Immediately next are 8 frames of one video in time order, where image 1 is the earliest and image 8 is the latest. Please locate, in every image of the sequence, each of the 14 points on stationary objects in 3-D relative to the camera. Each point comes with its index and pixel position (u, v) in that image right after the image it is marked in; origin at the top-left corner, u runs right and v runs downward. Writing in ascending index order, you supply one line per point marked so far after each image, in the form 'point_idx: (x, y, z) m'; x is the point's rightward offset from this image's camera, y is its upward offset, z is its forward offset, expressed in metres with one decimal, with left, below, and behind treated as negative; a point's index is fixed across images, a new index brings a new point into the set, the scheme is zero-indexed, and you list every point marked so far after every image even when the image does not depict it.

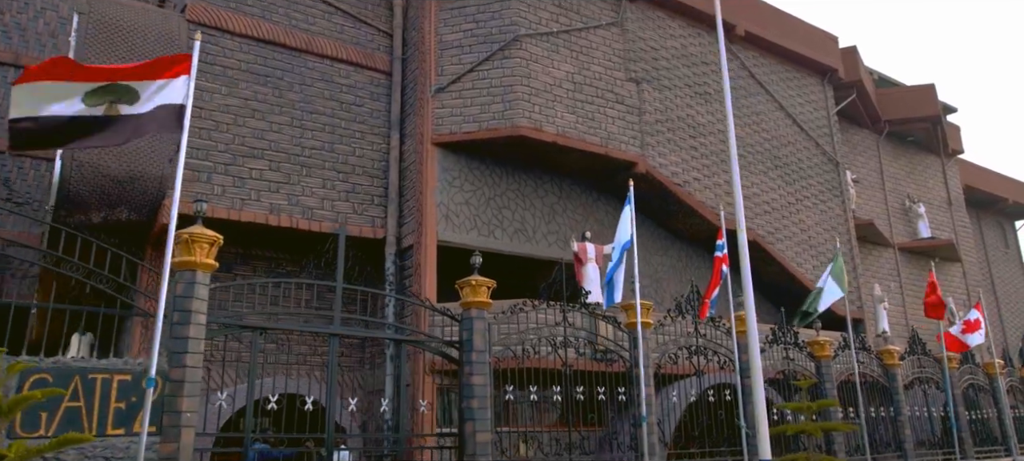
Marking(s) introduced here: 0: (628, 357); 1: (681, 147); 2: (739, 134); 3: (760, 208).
0: (+1.5, -1.7, +10.4) m
1: (+3.5, +1.7, +16.7) m
2: (+5.1, +2.2, +18.0) m
3: (+5.5, +0.5, +17.8) m
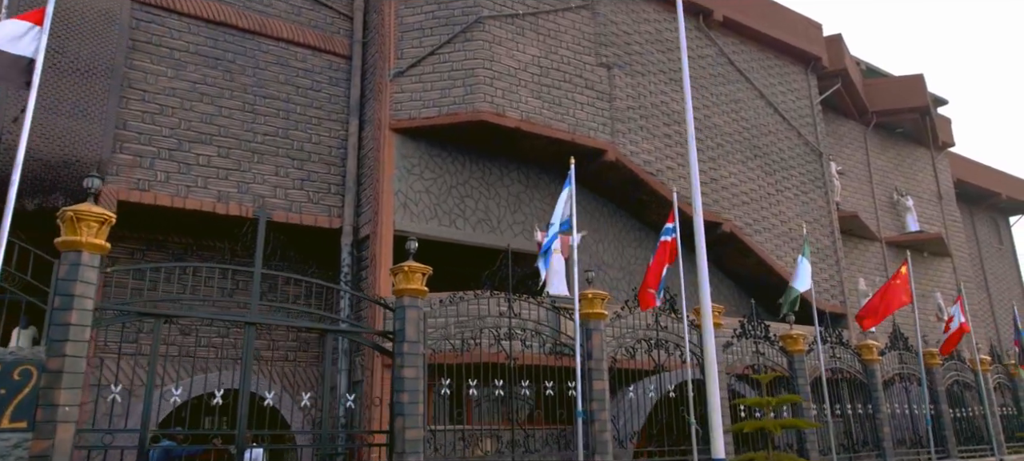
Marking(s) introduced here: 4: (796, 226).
0: (+0.8, -1.5, +9.8) m
1: (+2.8, +1.9, +16.1) m
2: (+4.4, +2.3, +17.4) m
3: (+4.8, +0.7, +17.2) m
4: (+6.5, +0.1, +18.3) m
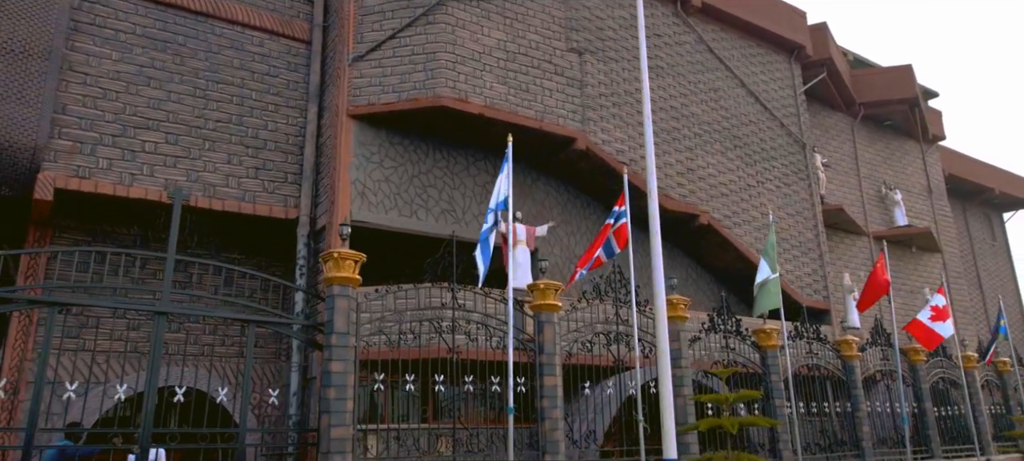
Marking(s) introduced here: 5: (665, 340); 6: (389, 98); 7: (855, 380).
0: (+0.2, -1.3, +9.2) m
1: (+2.2, +2.1, +15.5) m
2: (+3.8, +2.5, +16.9) m
3: (+4.2, +0.8, +16.7) m
4: (+5.9, +0.3, +17.8) m
5: (+1.5, -1.1, +8.0) m
6: (-2.0, +2.2, +13.3) m
7: (+5.8, -2.5, +13.6) m
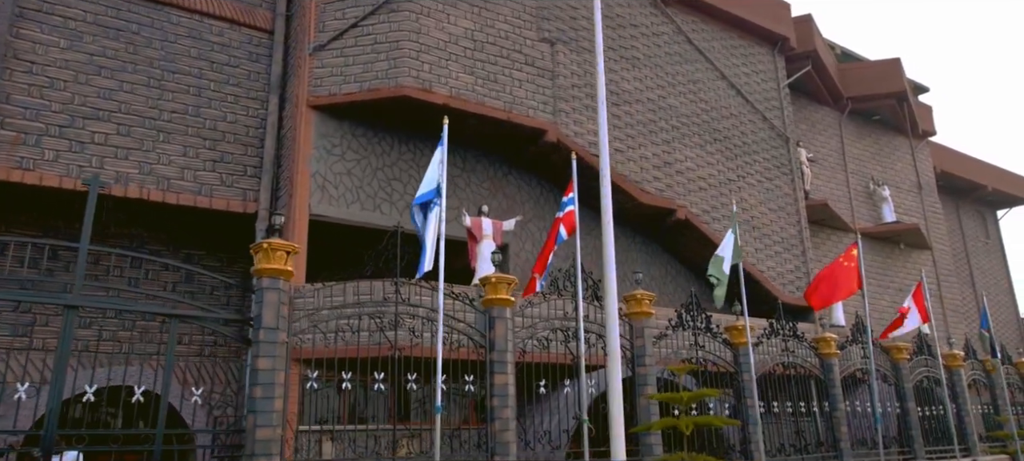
0: (-0.3, -1.2, +8.8) m
1: (+1.7, +2.2, +15.1) m
2: (+3.3, +2.6, +16.4) m
3: (+3.7, +0.9, +16.2) m
4: (+5.3, +0.3, +17.3) m
5: (+1.0, -1.0, +7.5) m
6: (-2.6, +2.3, +12.9) m
7: (+5.2, -2.4, +13.1) m
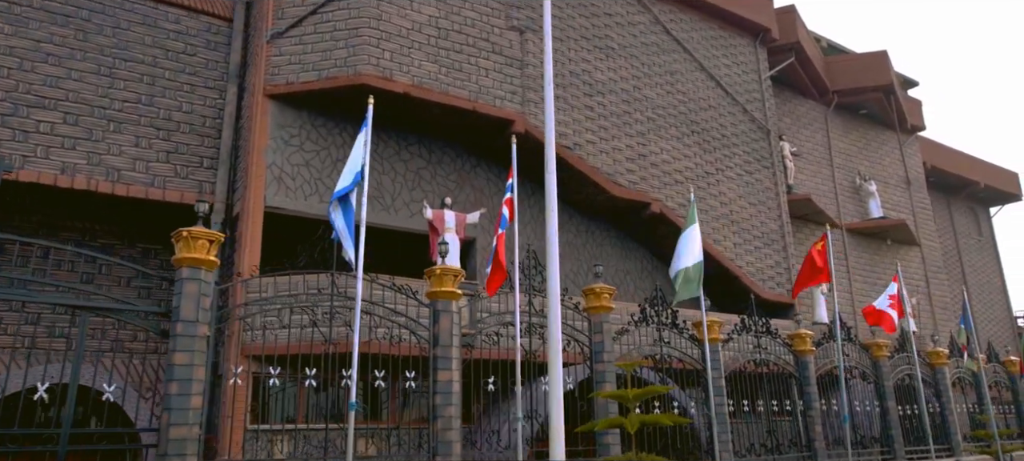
0: (-0.9, -1.1, +8.4) m
1: (+1.1, +2.3, +14.7) m
2: (+2.7, +2.7, +16.0) m
3: (+3.1, +1.0, +15.8) m
4: (+4.8, +0.5, +16.9) m
5: (+0.4, -0.9, +7.1) m
6: (-3.1, +2.4, +12.5) m
7: (+4.7, -2.3, +12.7) m
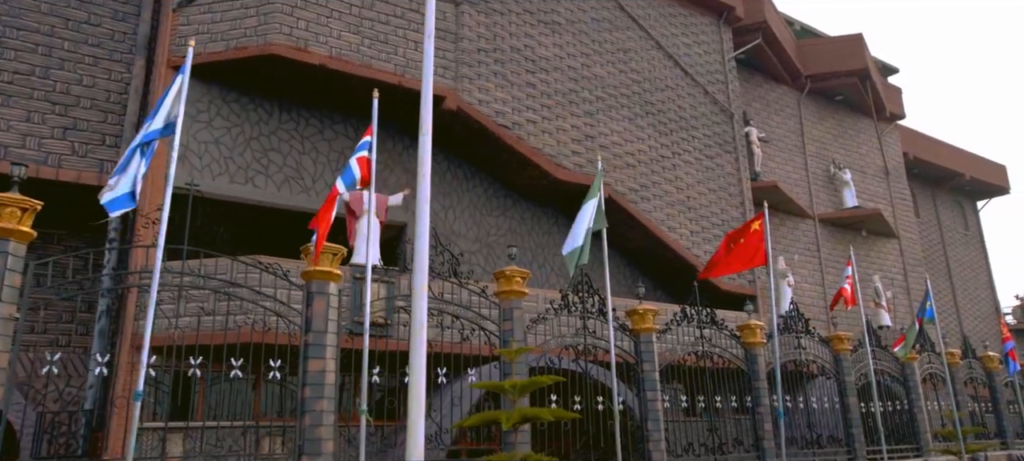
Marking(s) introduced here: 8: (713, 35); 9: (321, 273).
0: (-2.0, -0.9, +7.5) m
1: (0.0, +2.5, +13.7) m
2: (+1.6, +2.9, +15.1) m
3: (+2.0, +1.3, +14.9) m
4: (+3.7, +0.7, +16.0) m
5: (-0.7, -0.6, +6.2) m
6: (-4.2, +2.6, +11.5) m
7: (+3.6, -2.1, +11.8) m
8: (+4.5, +4.3, +17.8) m
9: (-1.8, -0.4, +7.6) m
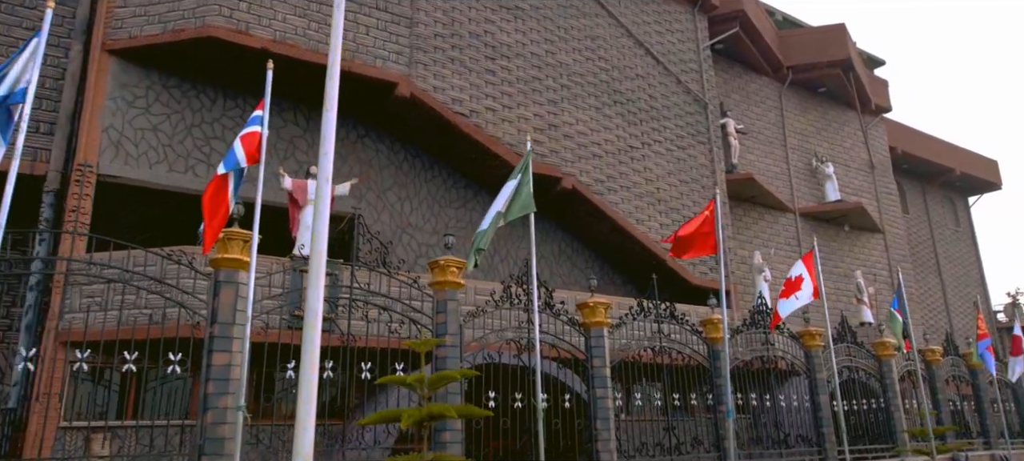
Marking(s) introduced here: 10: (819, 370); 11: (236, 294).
0: (-2.7, -0.7, +7.0) m
1: (-0.7, +2.6, +13.3) m
2: (+0.9, +3.1, +14.6) m
3: (+1.3, +1.4, +14.4) m
4: (+3.0, +0.8, +15.5) m
5: (-1.4, -0.5, +5.7) m
6: (-4.9, +2.8, +11.1) m
7: (+2.9, -1.9, +11.3) m
8: (+3.8, +4.4, +17.3) m
9: (-2.5, -0.3, +7.1) m
10: (+5.0, -2.3, +13.0) m
11: (-2.5, -0.6, +7.1) m
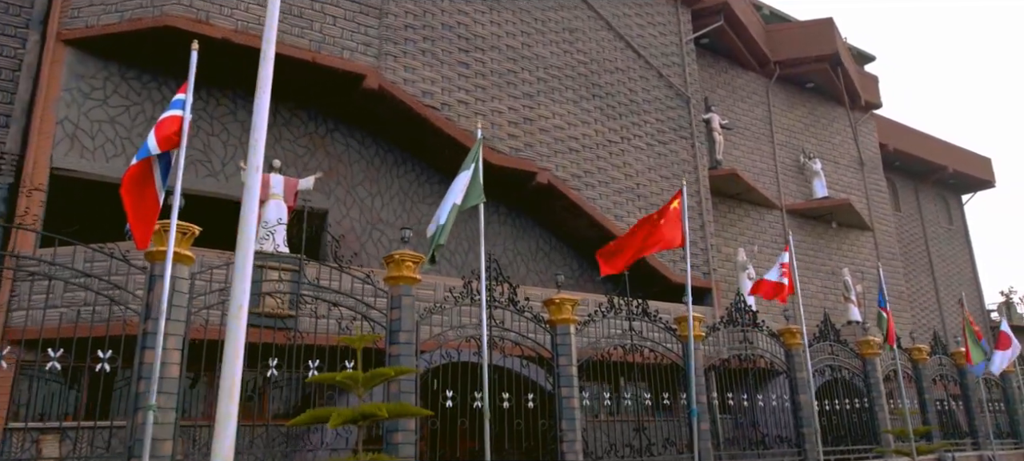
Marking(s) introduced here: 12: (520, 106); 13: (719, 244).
0: (-3.1, -0.7, +6.7) m
1: (-1.1, +2.7, +12.9) m
2: (+0.5, +3.1, +14.3) m
3: (+0.9, +1.5, +14.1) m
4: (+2.6, +0.9, +15.2) m
5: (-1.8, -0.4, +5.4) m
6: (-5.4, +2.8, +10.7) m
7: (+2.5, -1.8, +11.0) m
8: (+3.3, +4.5, +17.0) m
9: (-3.0, -0.2, +6.8) m
10: (+4.5, -2.2, +12.7) m
11: (-2.9, -0.5, +6.7) m
12: (+0.1, +2.1, +13.7) m
13: (+4.5, -0.3, +17.5) m
